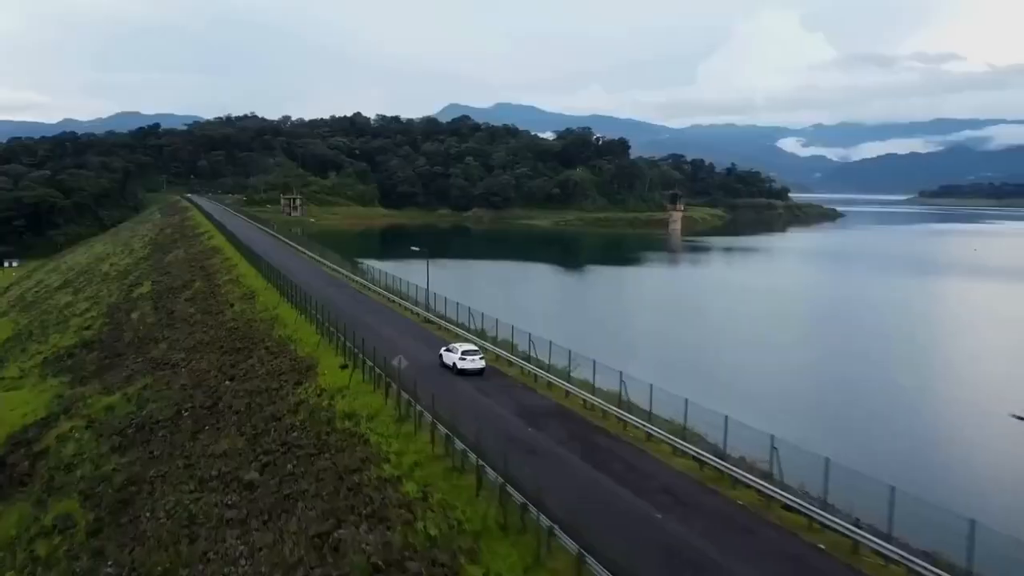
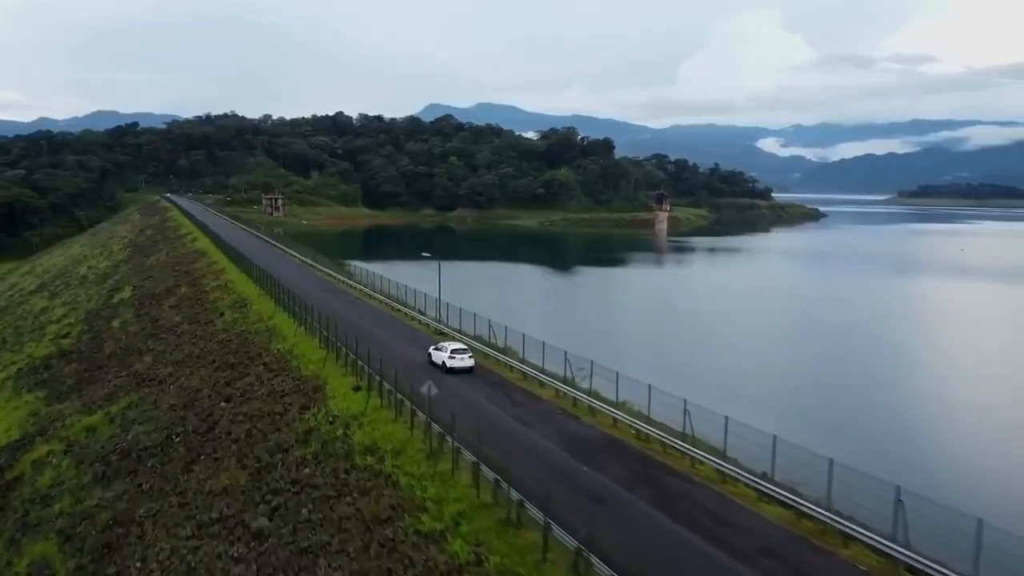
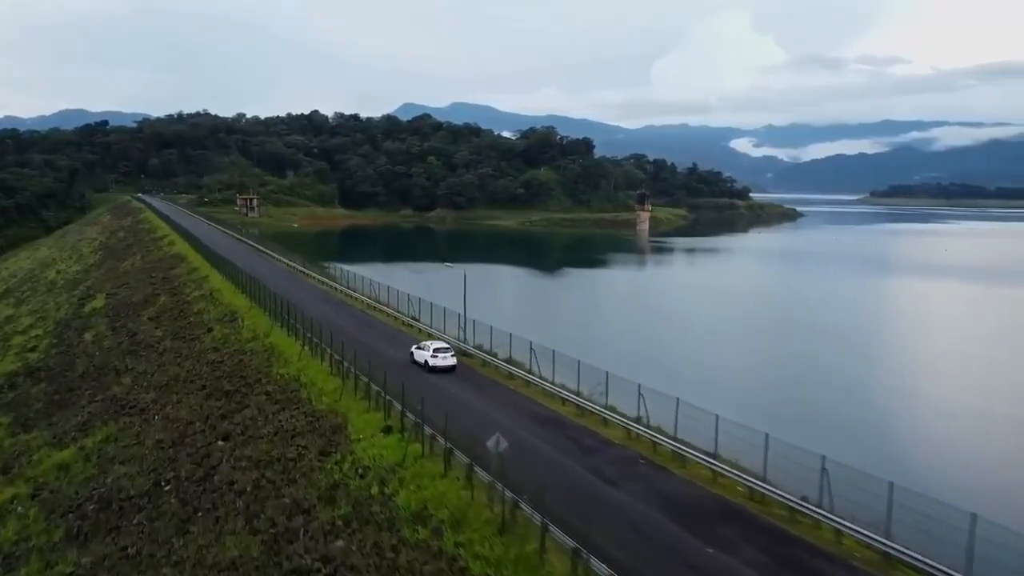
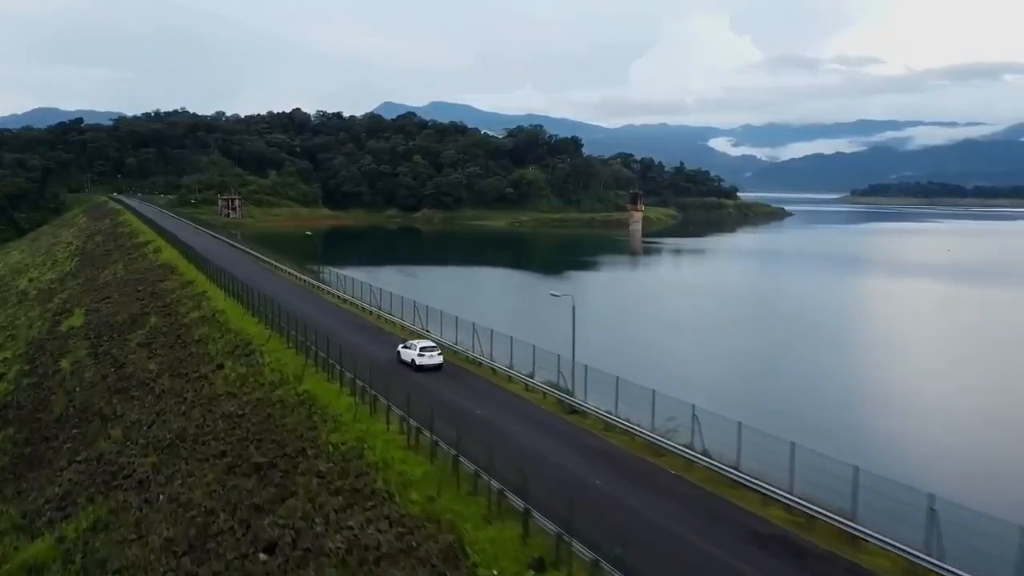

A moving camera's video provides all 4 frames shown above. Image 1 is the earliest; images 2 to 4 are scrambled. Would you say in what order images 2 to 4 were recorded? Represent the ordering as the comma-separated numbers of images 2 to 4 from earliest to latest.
2, 3, 4
